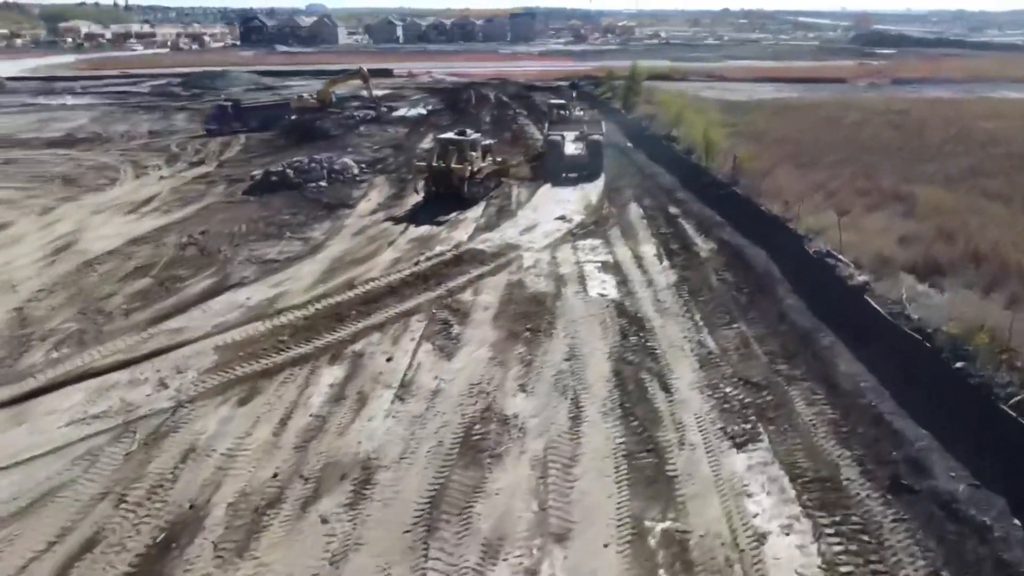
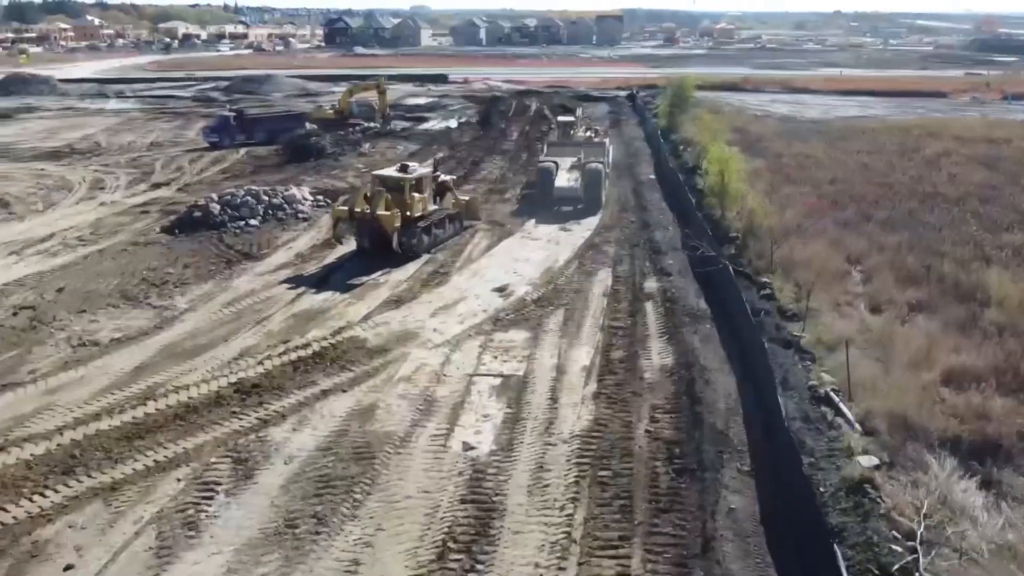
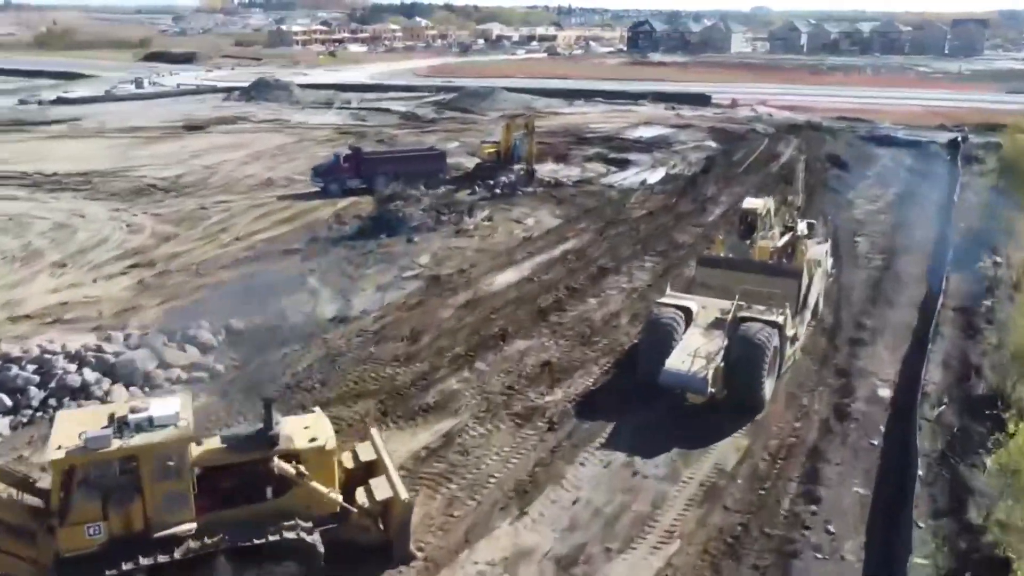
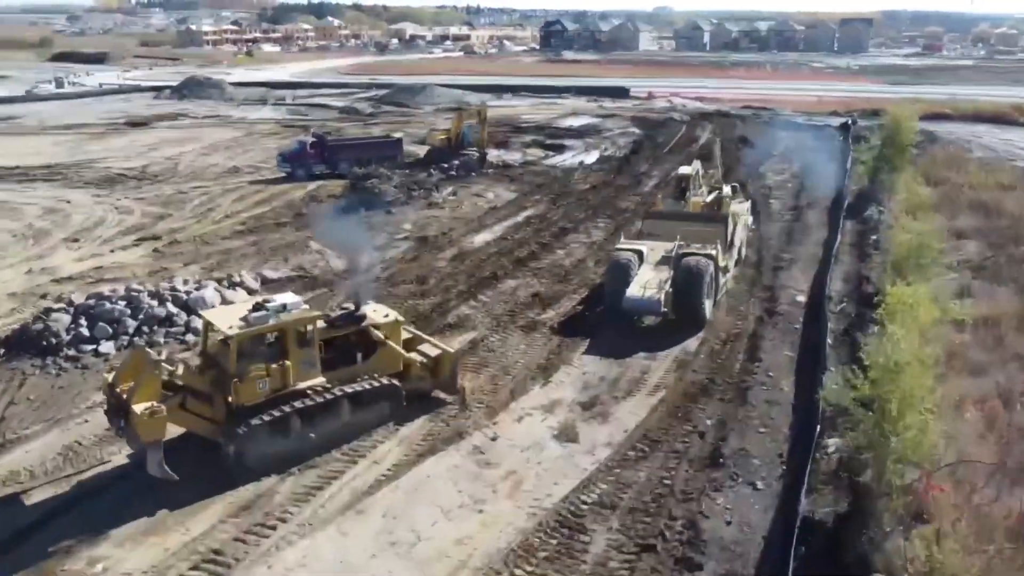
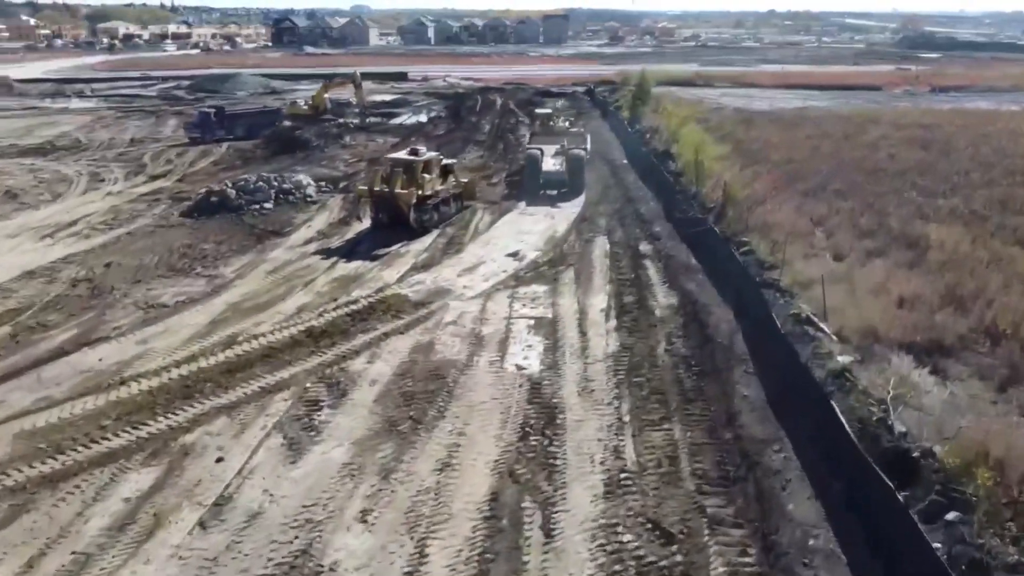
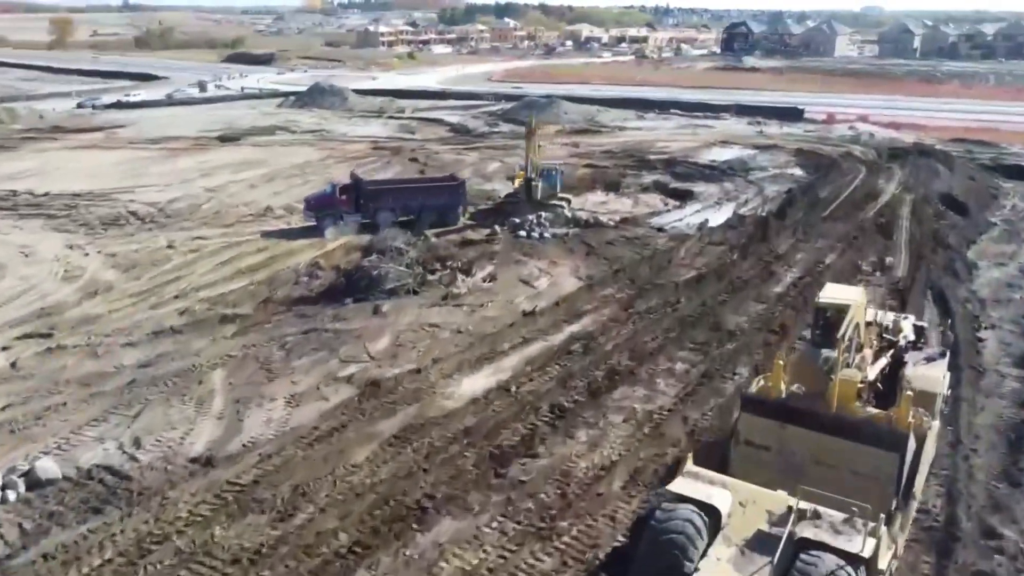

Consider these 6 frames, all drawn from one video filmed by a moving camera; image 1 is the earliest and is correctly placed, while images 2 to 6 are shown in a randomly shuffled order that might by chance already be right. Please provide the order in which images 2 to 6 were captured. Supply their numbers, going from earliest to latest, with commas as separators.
5, 2, 4, 3, 6
